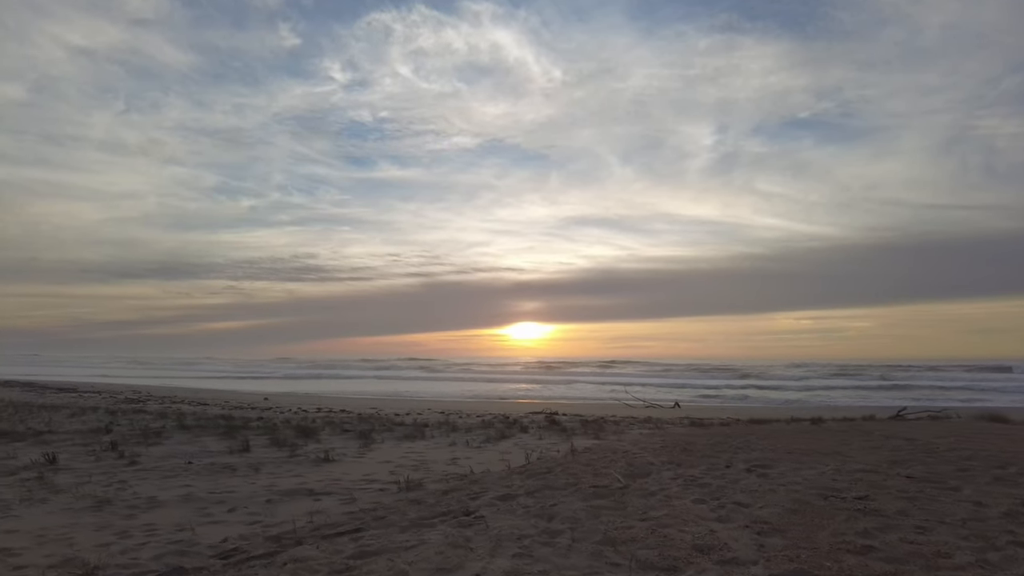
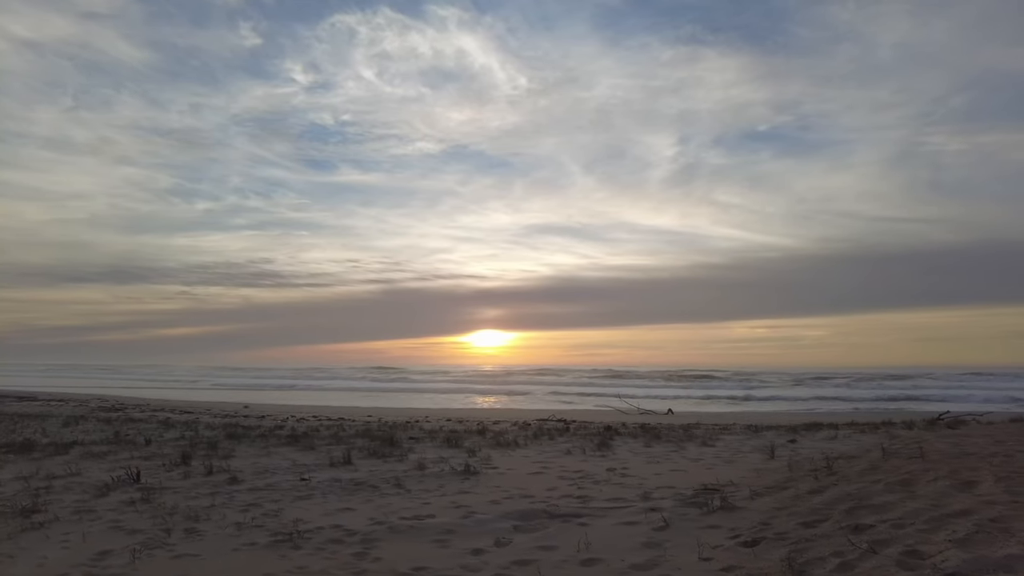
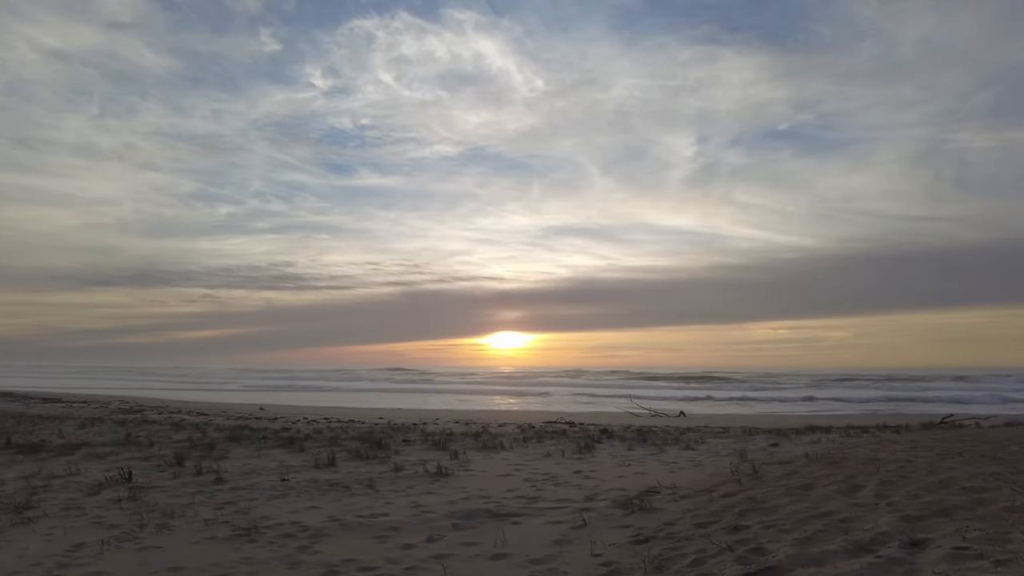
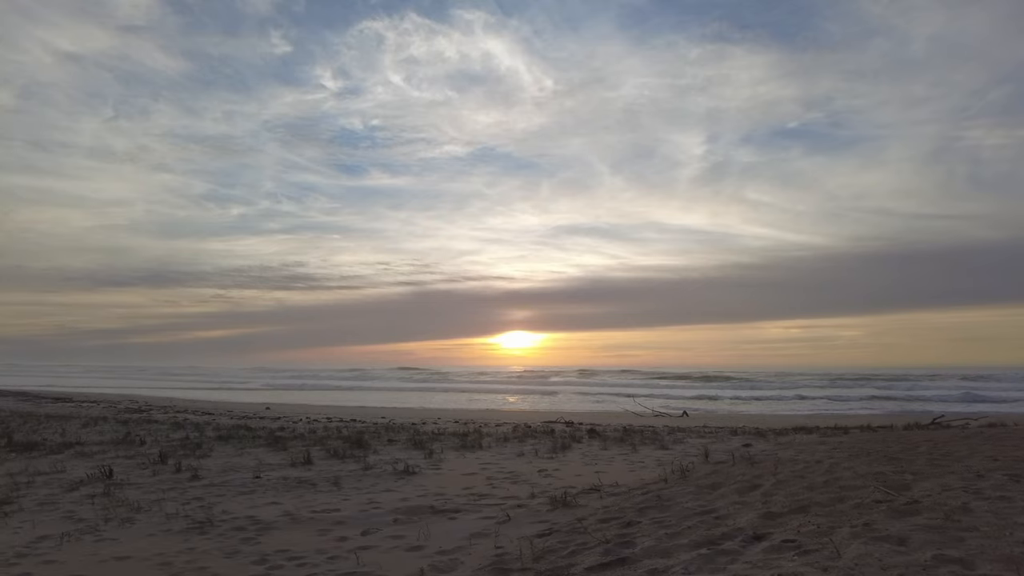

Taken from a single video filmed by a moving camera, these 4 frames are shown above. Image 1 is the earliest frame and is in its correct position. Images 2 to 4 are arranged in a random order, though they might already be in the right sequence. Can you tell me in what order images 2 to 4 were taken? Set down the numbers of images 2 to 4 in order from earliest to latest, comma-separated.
4, 3, 2
